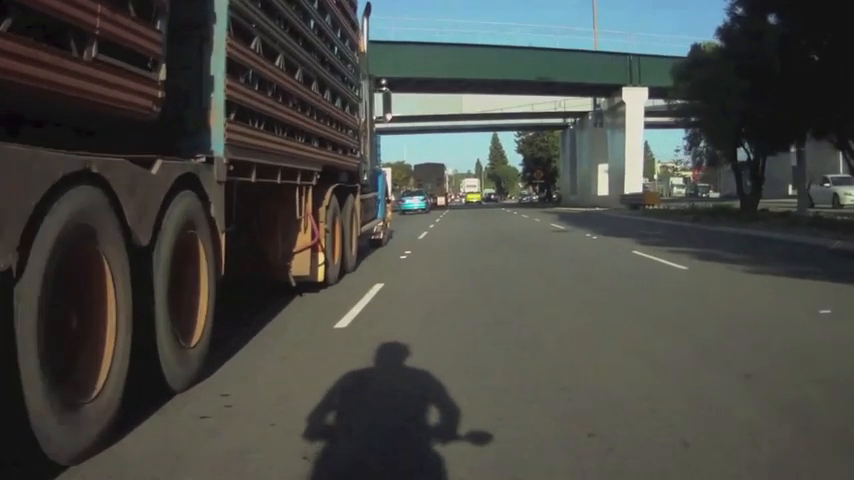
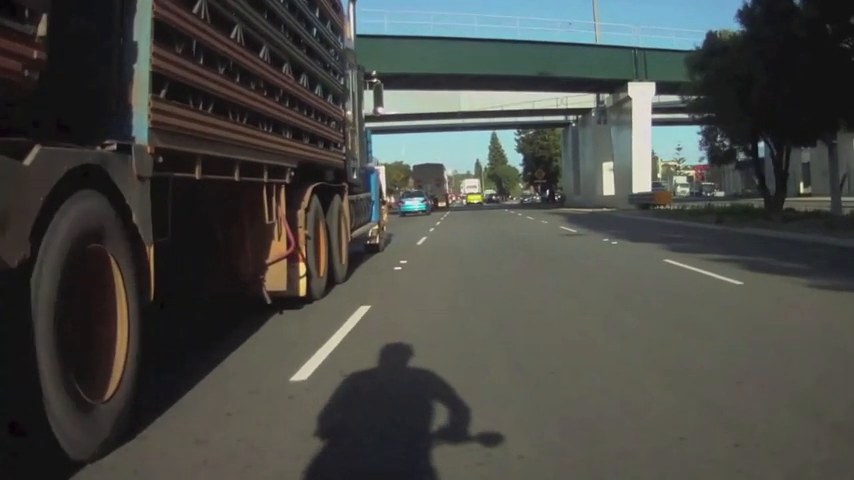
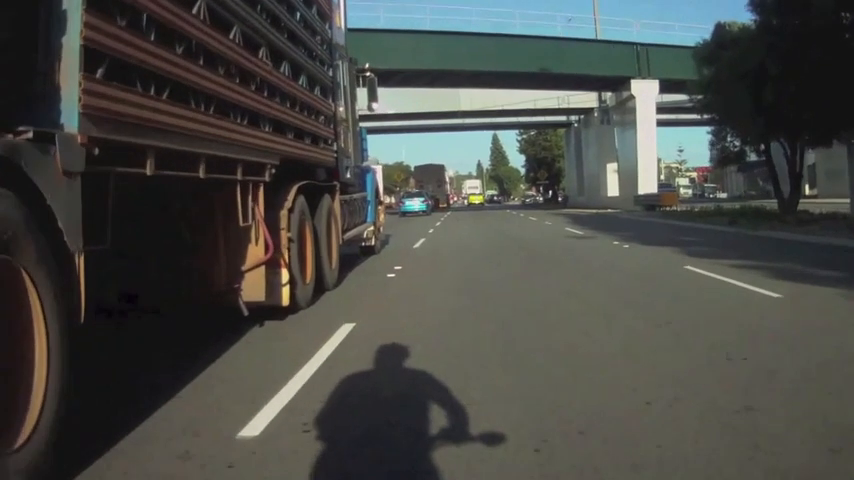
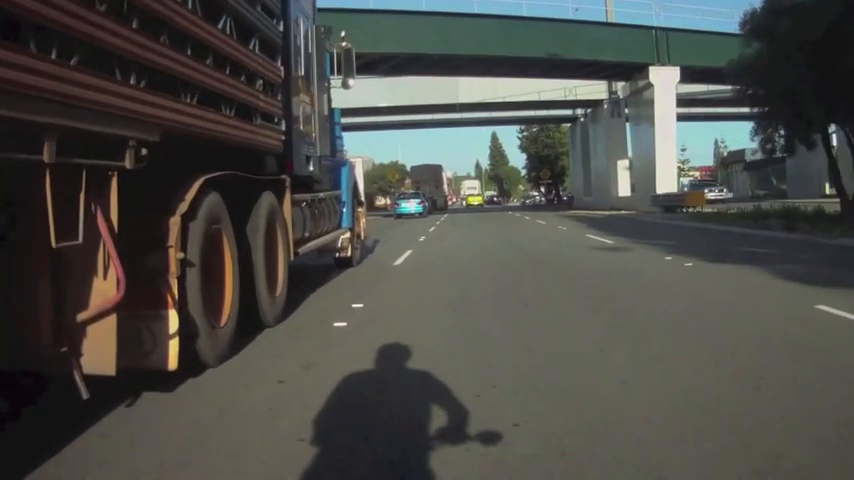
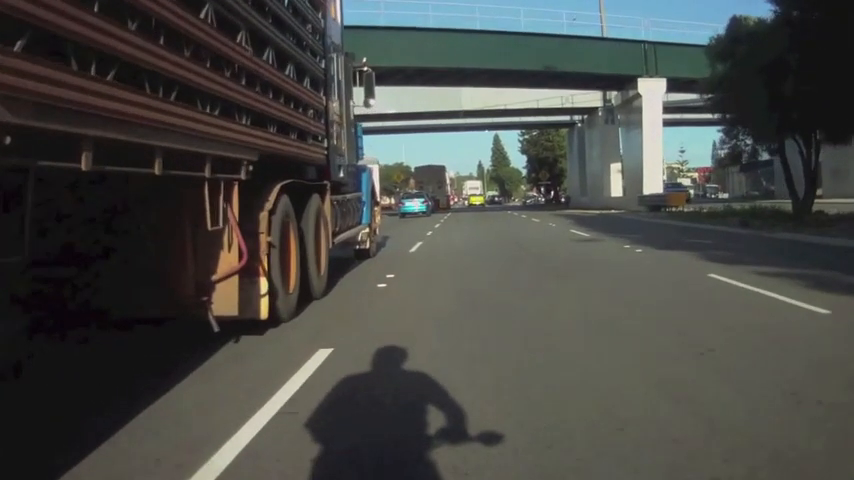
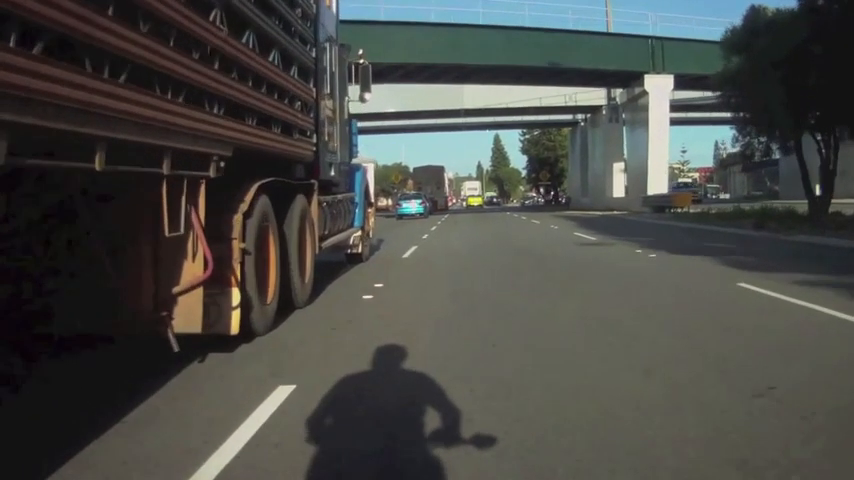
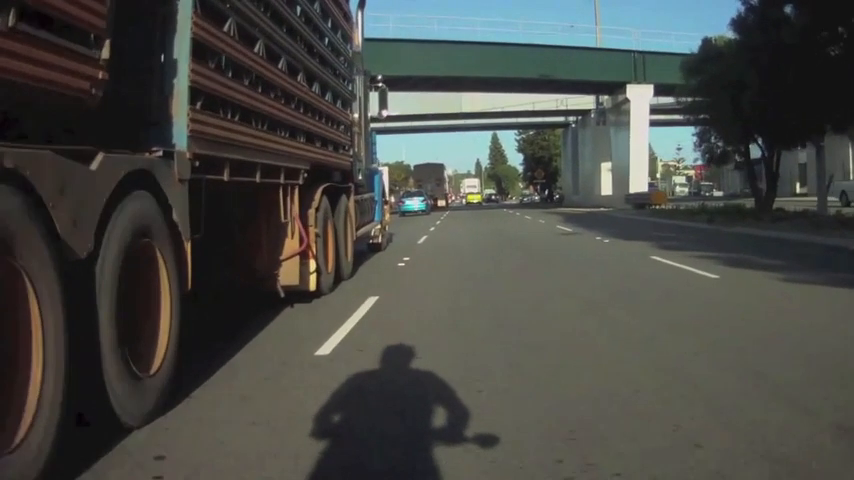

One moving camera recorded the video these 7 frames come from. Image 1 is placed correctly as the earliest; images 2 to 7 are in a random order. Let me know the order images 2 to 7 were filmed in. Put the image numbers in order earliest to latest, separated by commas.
7, 2, 3, 5, 6, 4
